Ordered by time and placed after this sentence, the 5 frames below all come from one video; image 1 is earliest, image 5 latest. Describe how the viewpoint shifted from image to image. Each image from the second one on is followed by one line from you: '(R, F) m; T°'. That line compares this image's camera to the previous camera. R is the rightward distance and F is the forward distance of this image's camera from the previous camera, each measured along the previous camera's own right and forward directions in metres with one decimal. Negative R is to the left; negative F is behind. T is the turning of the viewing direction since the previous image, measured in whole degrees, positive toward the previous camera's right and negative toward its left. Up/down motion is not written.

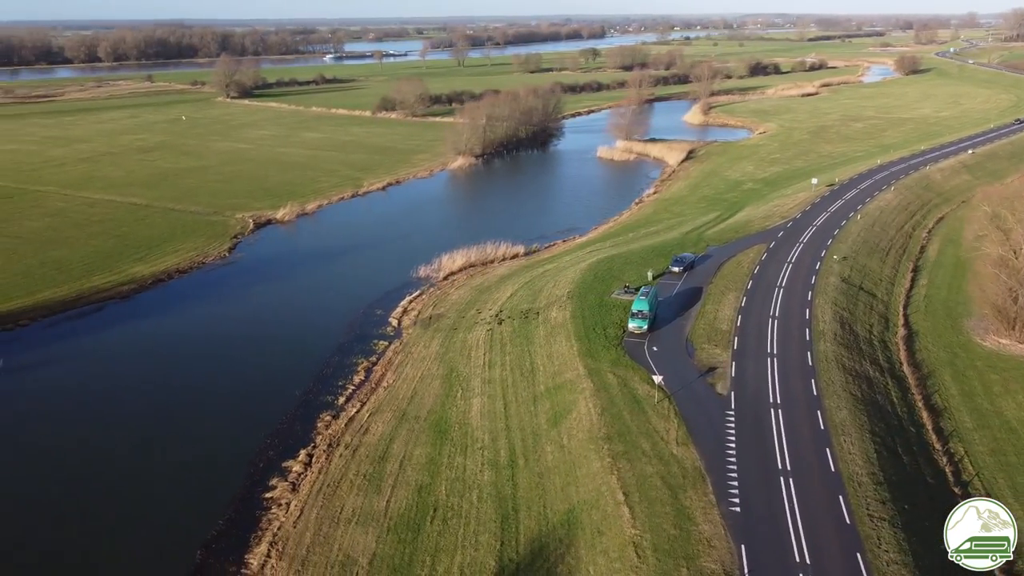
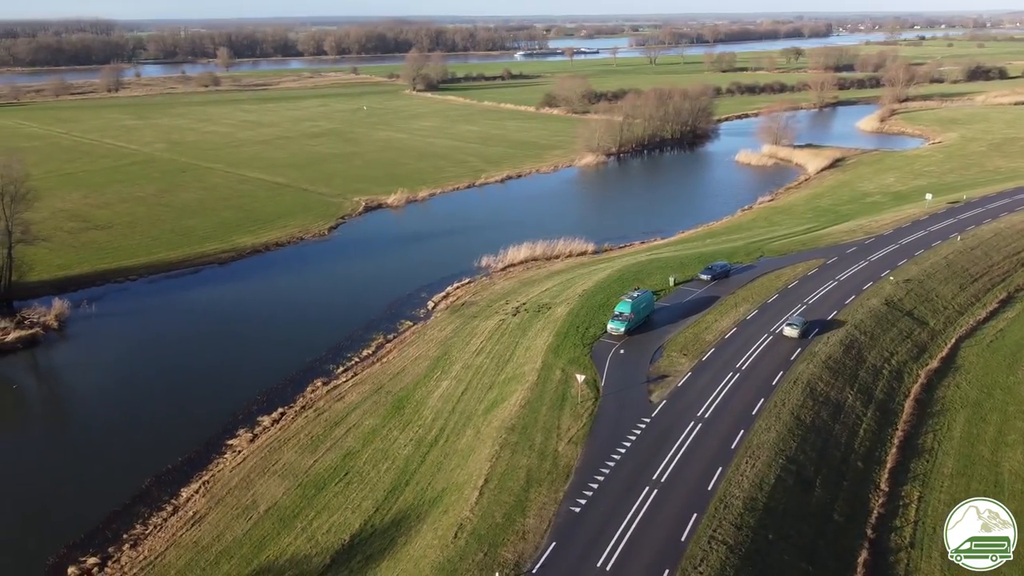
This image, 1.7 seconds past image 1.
(+8.9, +0.1) m; -14°
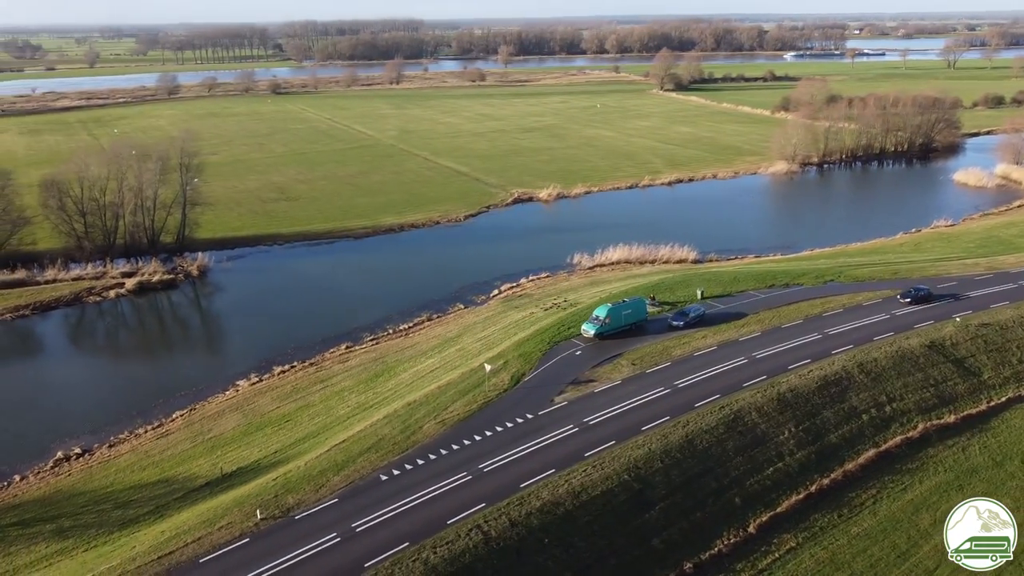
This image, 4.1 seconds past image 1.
(+12.3, +0.7) m; -20°
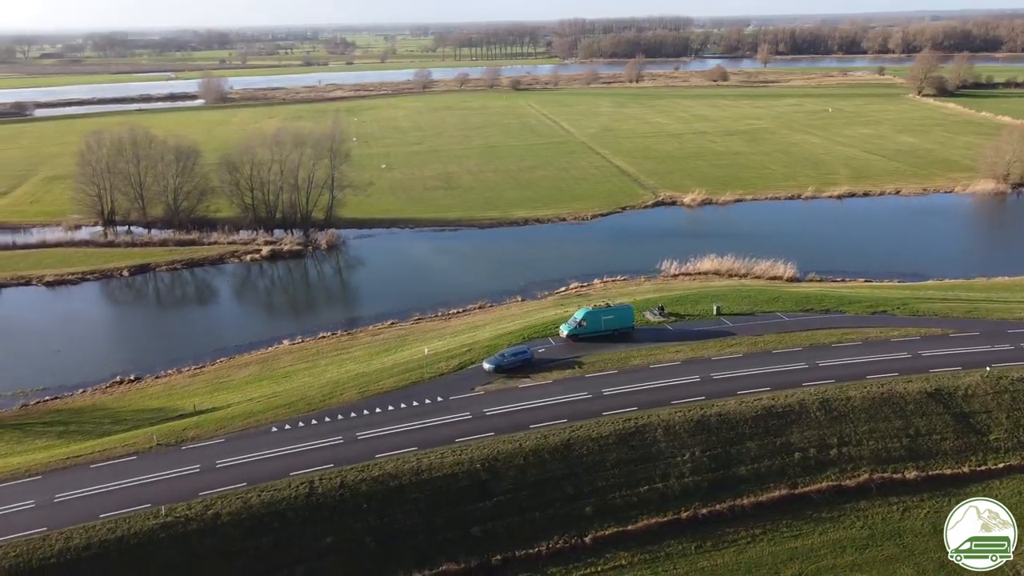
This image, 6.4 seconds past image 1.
(+11.7, +0.5) m; -19°
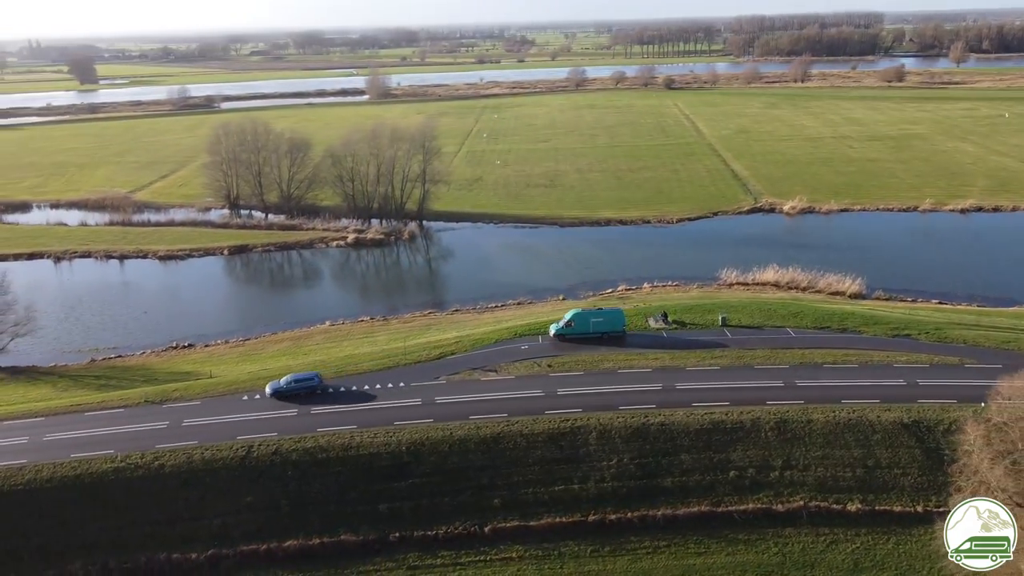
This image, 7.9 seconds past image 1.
(+7.6, -0.1) m; -12°
